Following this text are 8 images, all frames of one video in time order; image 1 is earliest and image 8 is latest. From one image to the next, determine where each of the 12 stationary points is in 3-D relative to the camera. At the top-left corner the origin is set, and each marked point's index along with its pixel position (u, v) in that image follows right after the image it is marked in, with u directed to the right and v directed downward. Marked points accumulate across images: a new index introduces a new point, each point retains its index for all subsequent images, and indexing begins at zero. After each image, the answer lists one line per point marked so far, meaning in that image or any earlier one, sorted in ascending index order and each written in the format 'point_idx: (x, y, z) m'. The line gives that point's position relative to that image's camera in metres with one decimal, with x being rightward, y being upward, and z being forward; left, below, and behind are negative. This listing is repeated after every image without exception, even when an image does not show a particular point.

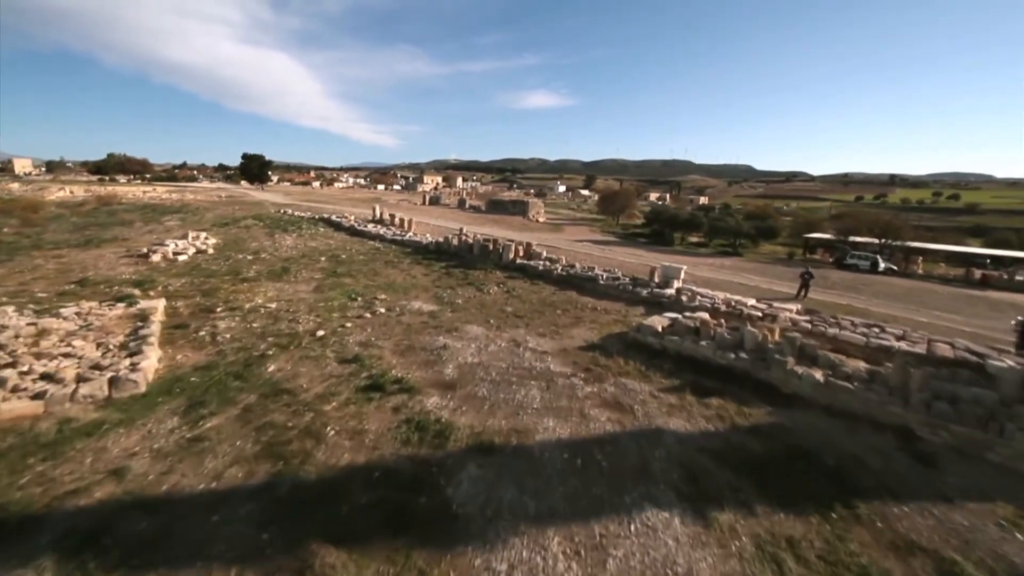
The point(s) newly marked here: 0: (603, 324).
0: (+2.2, -0.9, +11.9) m
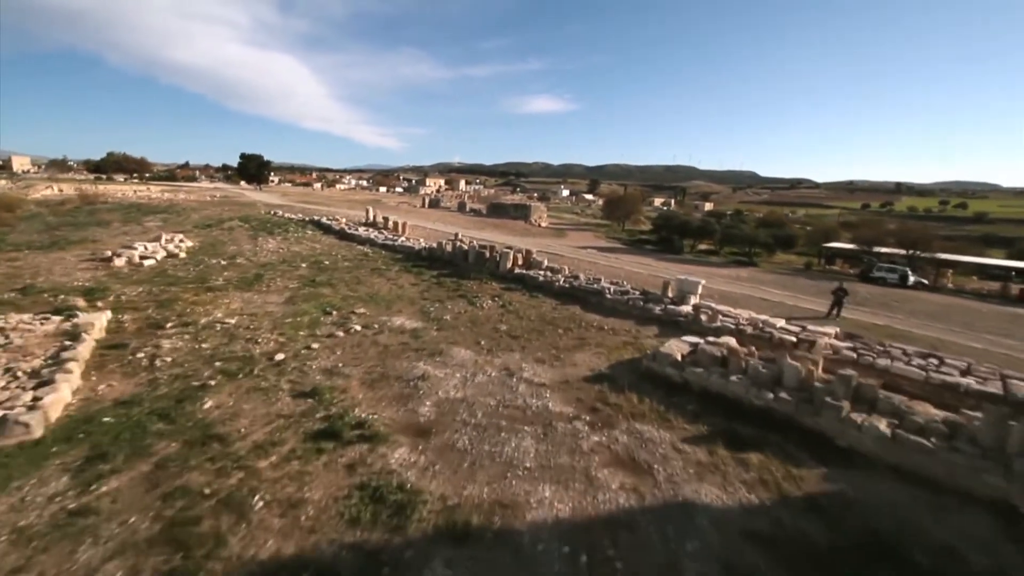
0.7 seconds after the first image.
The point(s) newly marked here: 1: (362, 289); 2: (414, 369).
0: (+2.1, -1.3, +10.3) m
1: (-4.4, 0.0, +14.3) m
2: (-1.8, -1.5, +8.9) m
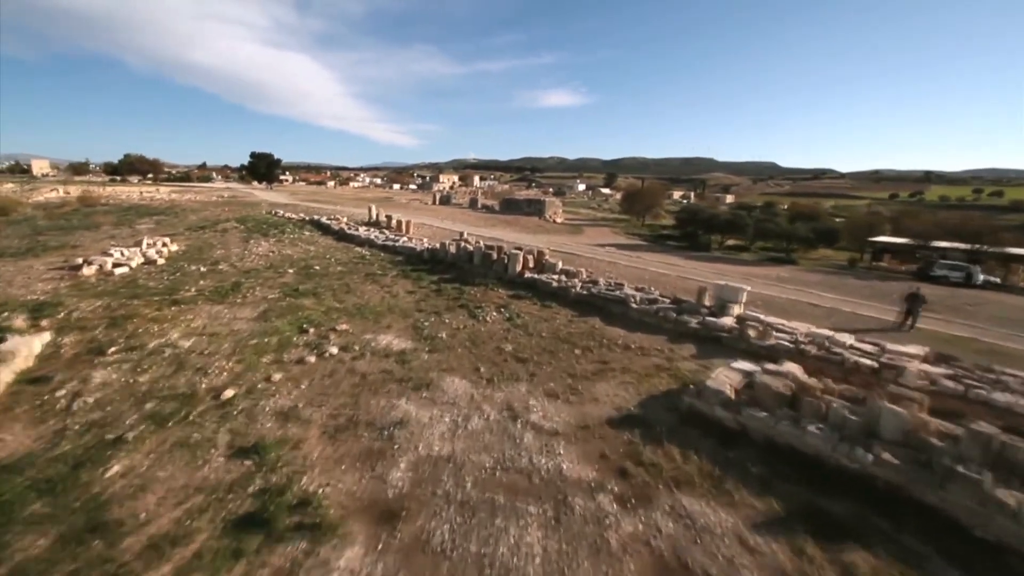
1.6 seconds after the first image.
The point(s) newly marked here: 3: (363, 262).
0: (+2.2, -1.5, +8.3) m
1: (-4.2, -0.3, +12.6) m
2: (-1.7, -1.8, +7.0) m
3: (-5.2, +0.9, +17.1) m
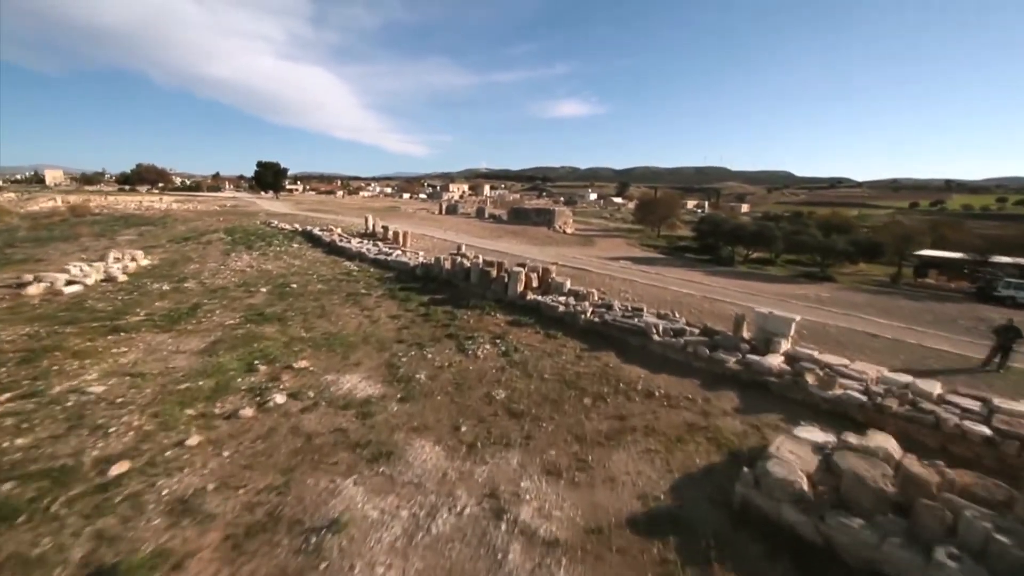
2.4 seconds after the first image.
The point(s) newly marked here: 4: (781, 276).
0: (+2.1, -2.0, +6.3) m
1: (-4.2, -0.8, +10.8) m
2: (-1.9, -2.2, +5.1) m
3: (-5.2, +0.3, +15.3) m
4: (+10.9, +0.5, +19.7) m
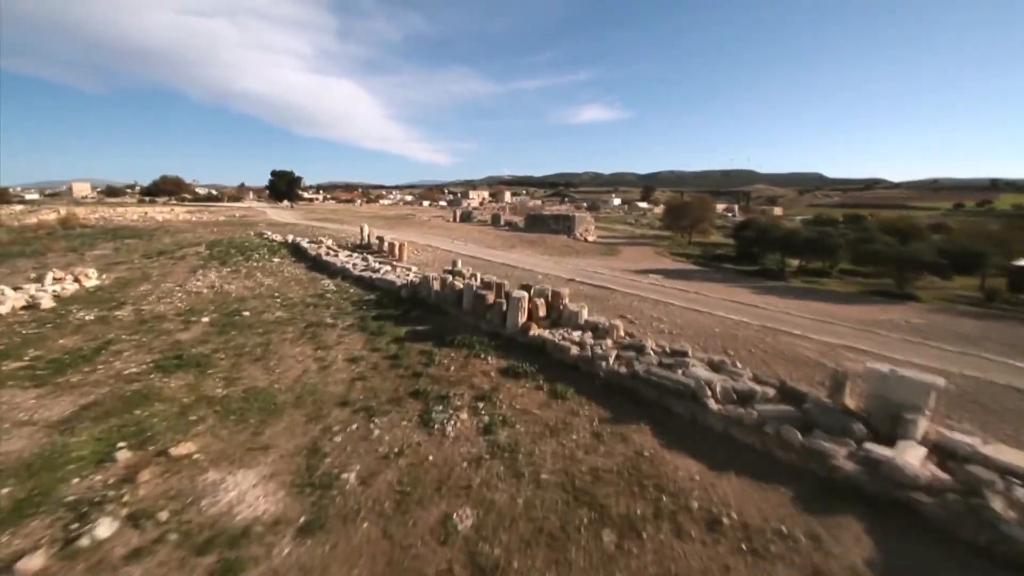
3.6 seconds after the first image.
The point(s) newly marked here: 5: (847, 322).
0: (+1.7, -2.5, +3.3) m
1: (-4.3, -1.5, +8.0) m
2: (-2.3, -2.7, +2.3) m
3: (-5.1, -0.4, +12.6) m
4: (+11.2, -0.2, +16.3) m
5: (+8.0, -0.8, +11.6) m
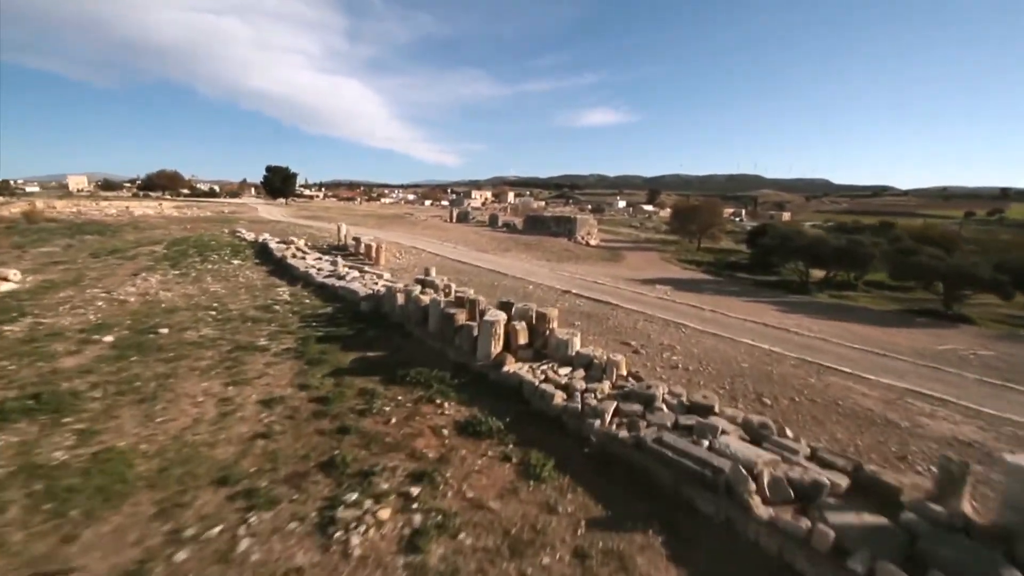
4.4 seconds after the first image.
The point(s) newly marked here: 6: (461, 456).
0: (+1.2, -2.8, +1.2) m
1: (-4.8, -1.7, +5.9) m
2: (-2.8, -3.0, +0.2) m
3: (-5.5, -0.6, +10.5) m
4: (+10.8, -0.7, +14.1) m
5: (+7.5, -1.2, +9.4) m
6: (-0.5, -1.8, +5.4) m
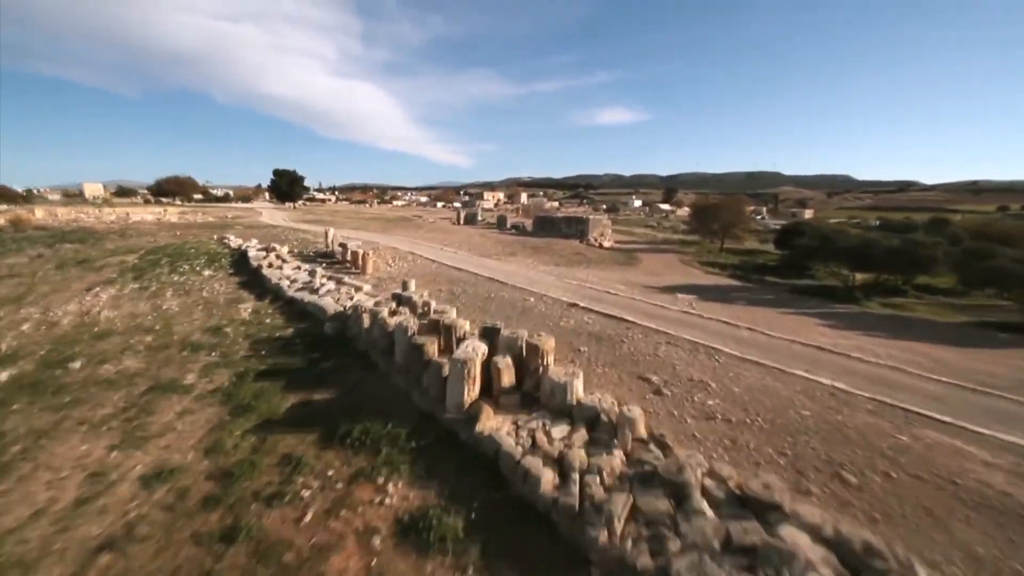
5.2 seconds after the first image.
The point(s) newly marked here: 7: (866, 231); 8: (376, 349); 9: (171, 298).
0: (+0.8, -3.1, -0.8) m
1: (-5.1, -2.0, +4.2) m
2: (-3.3, -3.3, -1.6) m
3: (-5.6, -1.0, +8.8) m
4: (+10.8, -0.9, +11.8) m
5: (+7.4, -1.5, +7.3) m
6: (-0.8, -2.1, +3.5) m
7: (+12.1, +1.9, +16.6) m
8: (-2.1, -1.0, +7.7) m
9: (-8.5, -0.2, +12.2) m
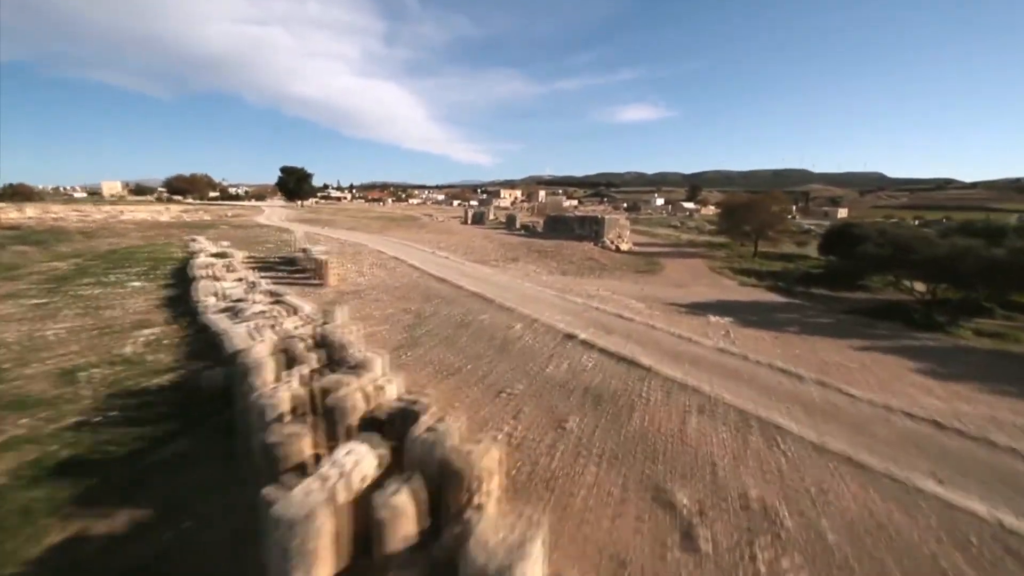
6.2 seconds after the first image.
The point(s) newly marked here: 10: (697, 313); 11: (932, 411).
0: (-0.1, -3.6, -3.5) m
1: (-5.8, -2.5, +1.7) m
2: (-4.2, -3.8, -4.2) m
3: (-6.1, -1.4, +6.3) m
4: (+10.4, -1.4, +8.6) m
5: (+6.8, -2.0, +4.2) m
6: (-1.6, -2.6, +0.8) m
7: (+12.0, +1.4, +13.3) m
8: (-2.7, -1.4, +5.1) m
9: (-8.9, -0.6, +9.8) m
10: (+4.4, -0.6, +11.4) m
11: (+5.3, -1.6, +6.1) m
